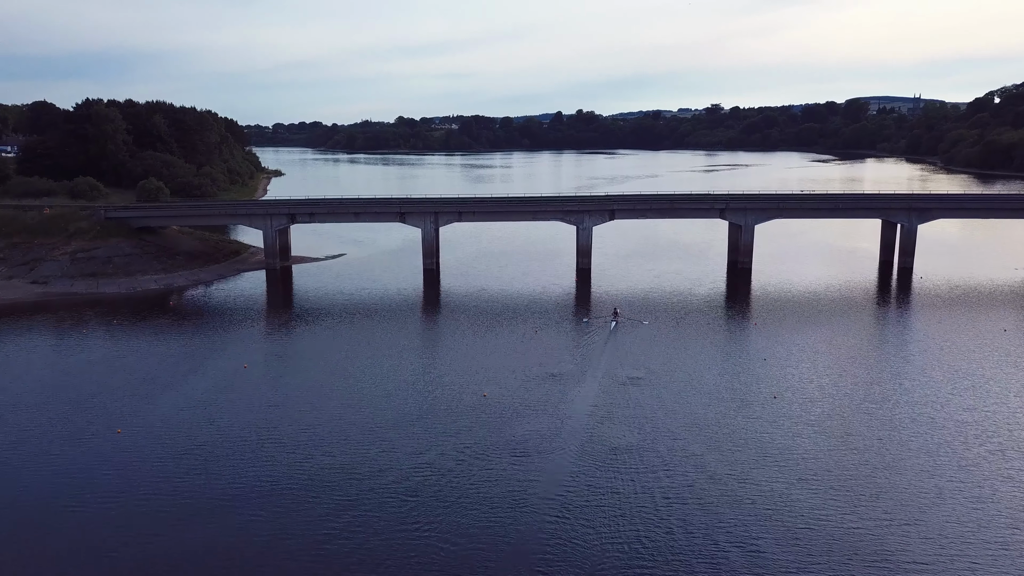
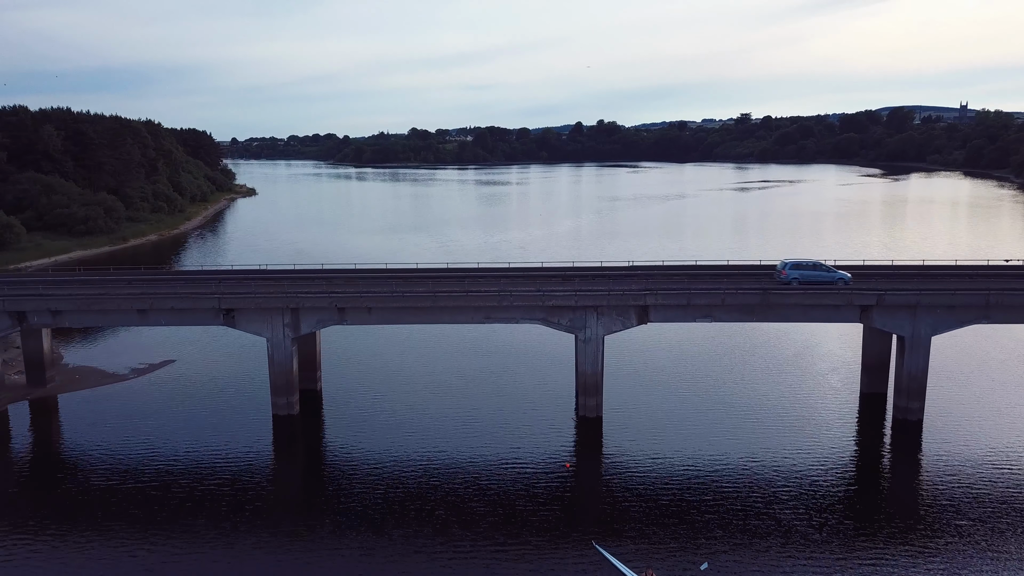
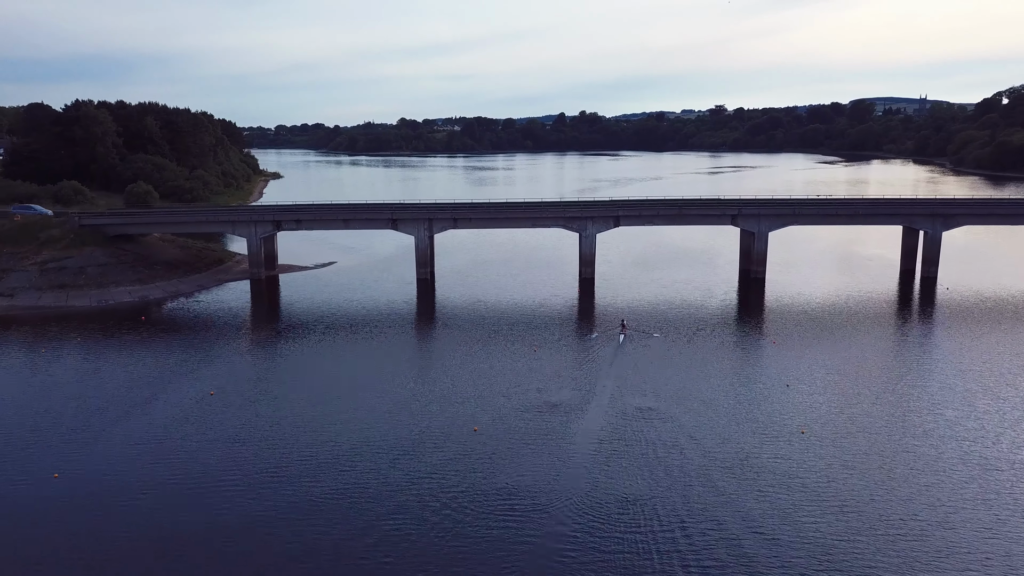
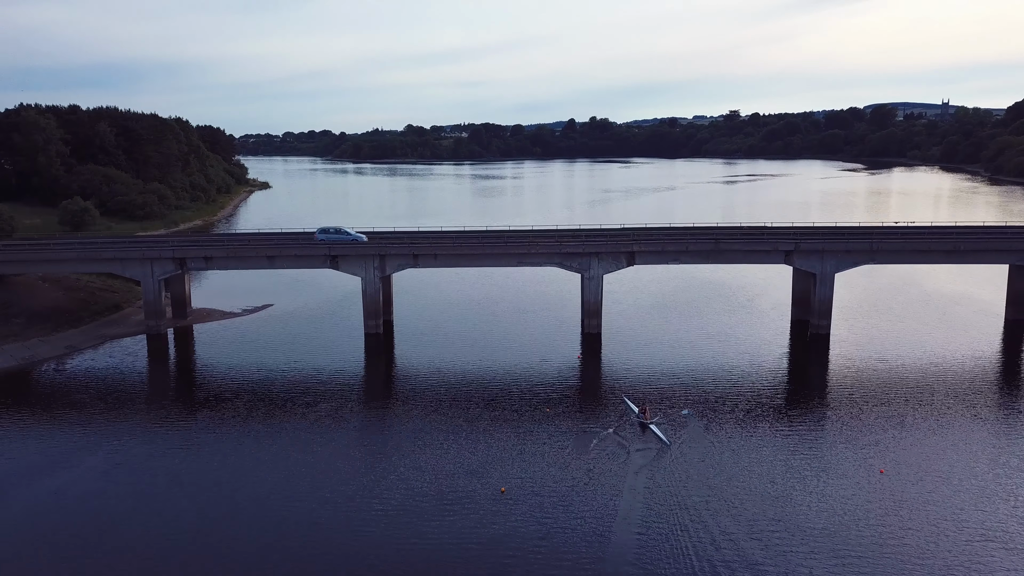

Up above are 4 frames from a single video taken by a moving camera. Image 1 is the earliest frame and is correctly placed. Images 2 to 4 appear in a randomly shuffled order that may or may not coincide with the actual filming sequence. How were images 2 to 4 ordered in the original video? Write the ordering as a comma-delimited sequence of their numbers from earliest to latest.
3, 4, 2
